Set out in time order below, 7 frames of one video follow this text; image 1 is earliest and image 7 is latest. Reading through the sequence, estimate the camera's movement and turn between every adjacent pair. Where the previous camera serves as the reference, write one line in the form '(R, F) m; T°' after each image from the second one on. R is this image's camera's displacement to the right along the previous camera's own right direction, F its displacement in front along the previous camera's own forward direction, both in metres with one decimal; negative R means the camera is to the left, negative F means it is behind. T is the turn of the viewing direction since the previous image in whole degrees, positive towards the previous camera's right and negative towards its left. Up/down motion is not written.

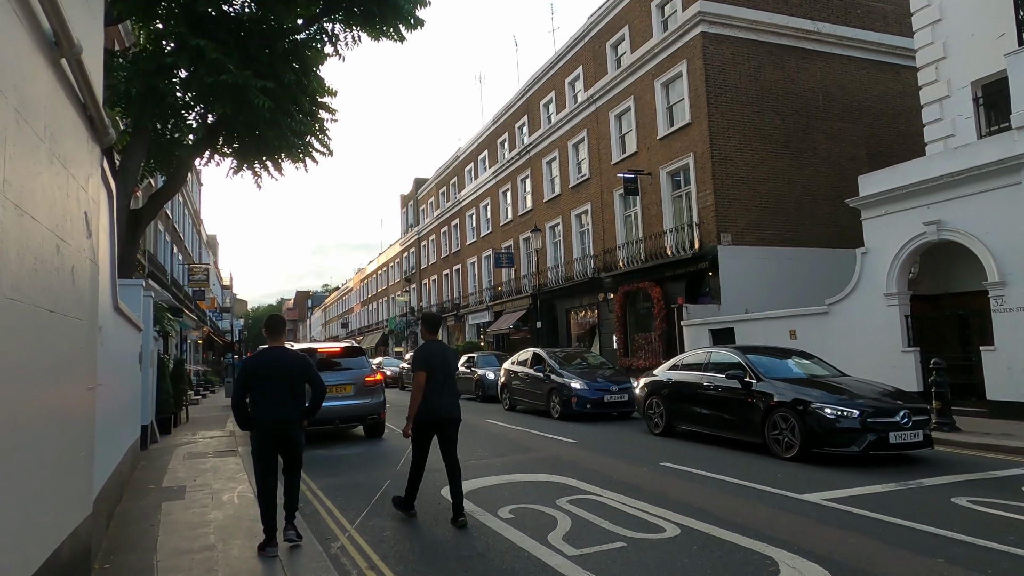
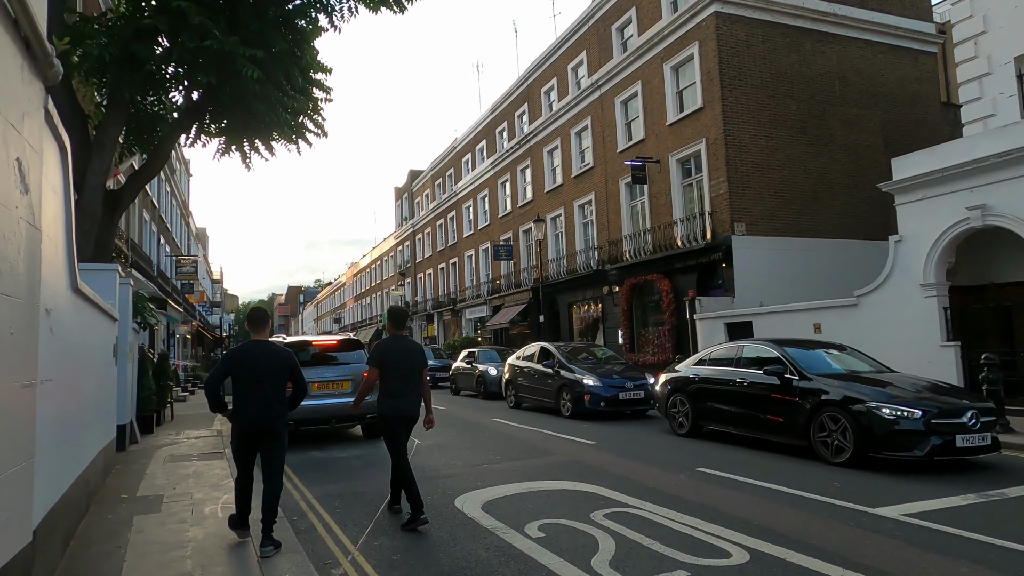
(-0.3, +0.9) m; +1°
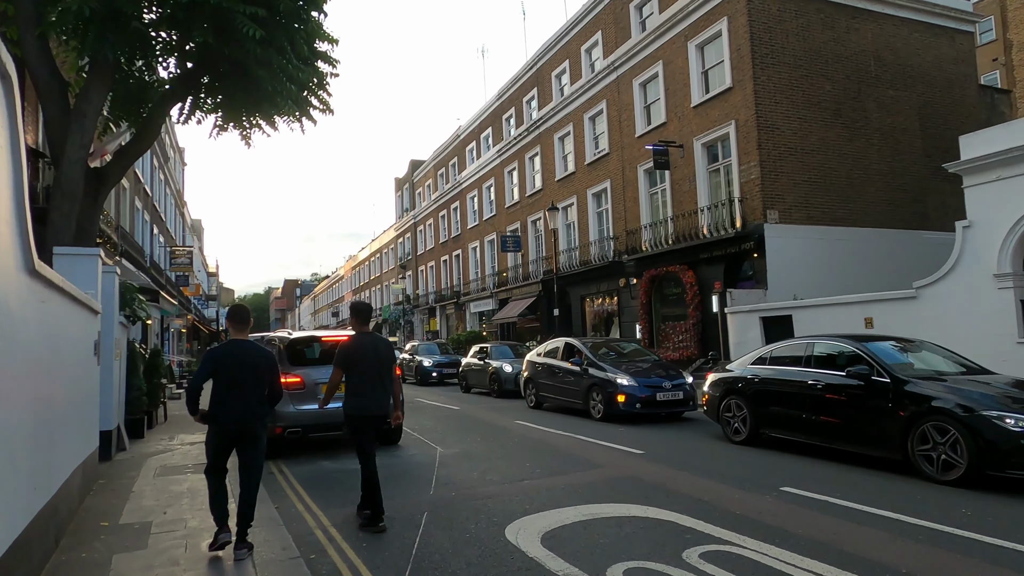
(-0.6, +1.2) m; 0°
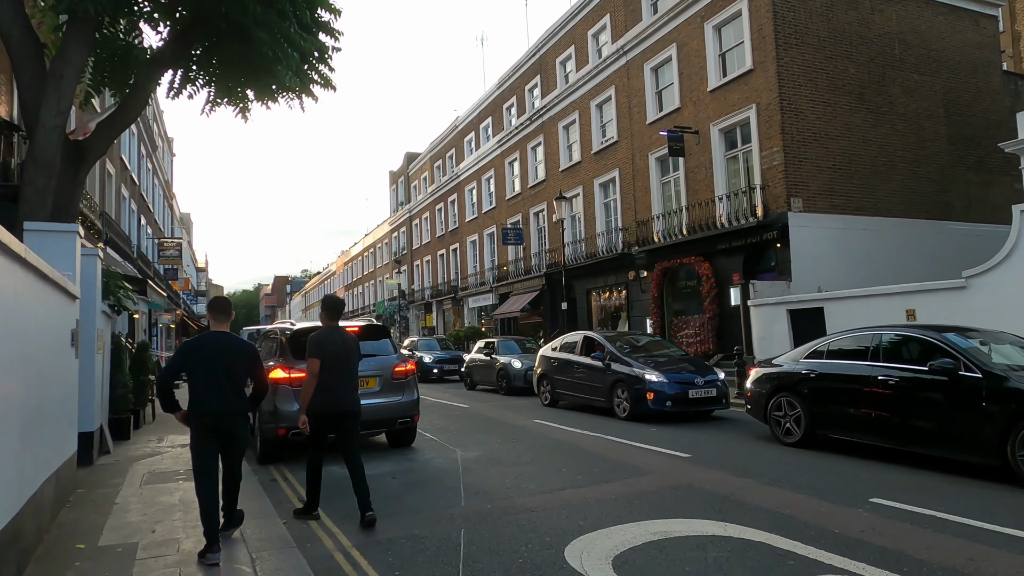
(-0.5, +0.9) m; +1°
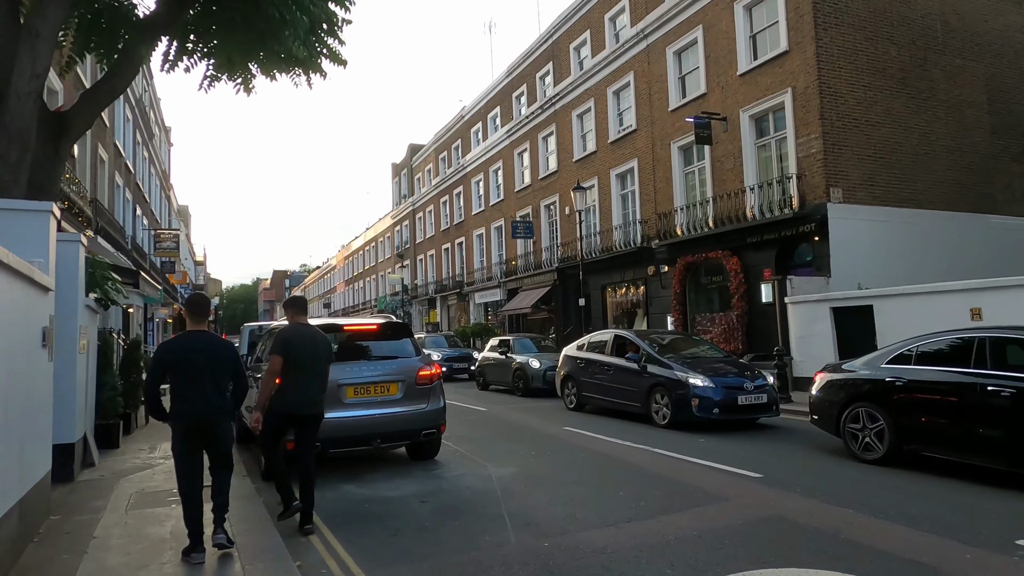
(-0.5, +1.1) m; 0°
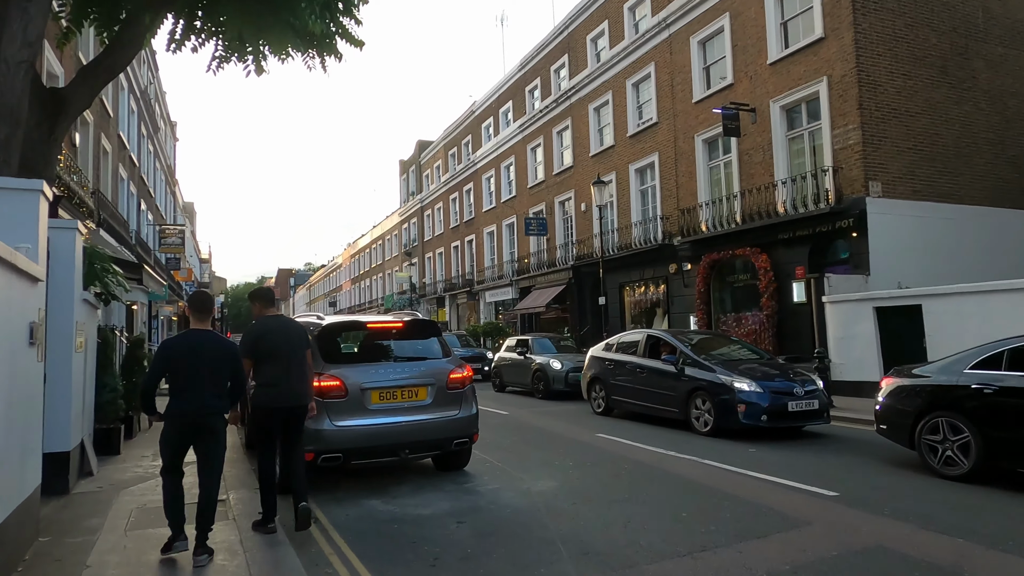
(-0.4, +0.7) m; 0°
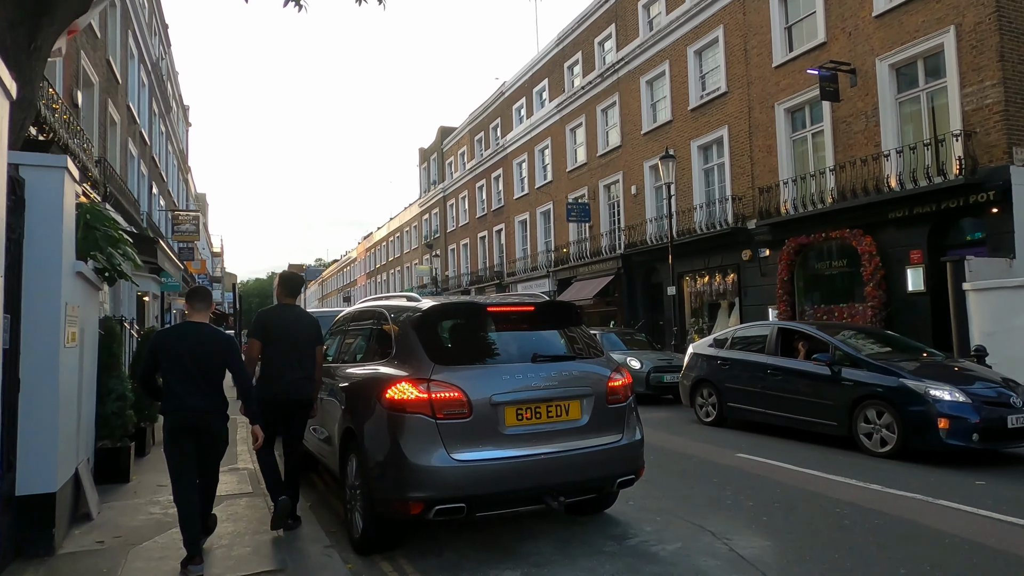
(-1.3, +2.2) m; -1°
